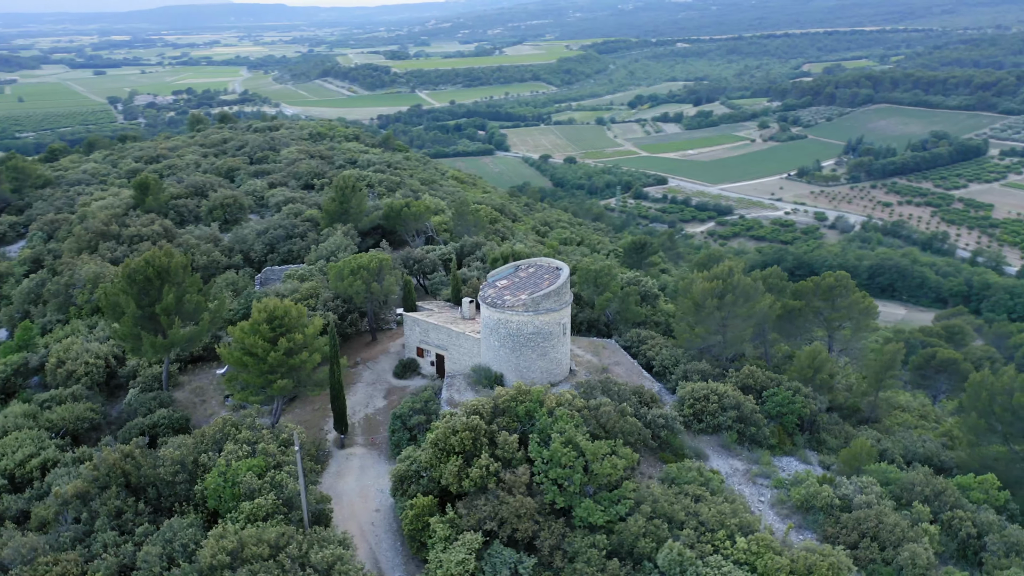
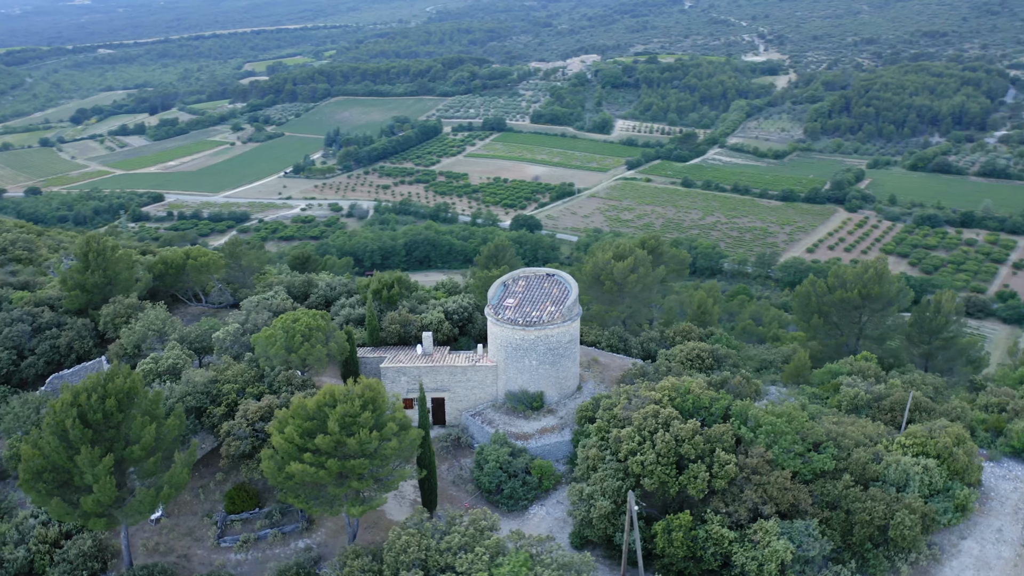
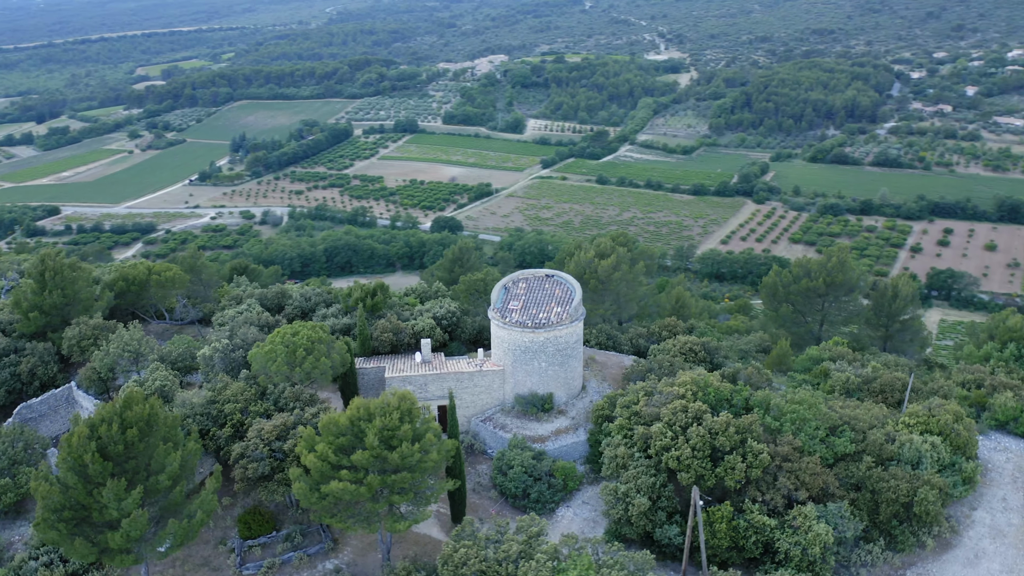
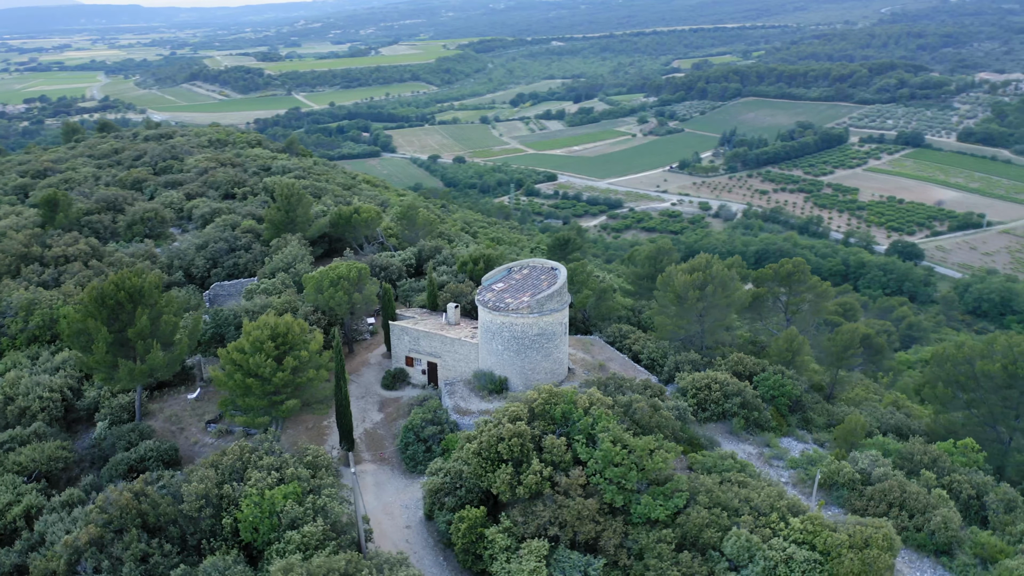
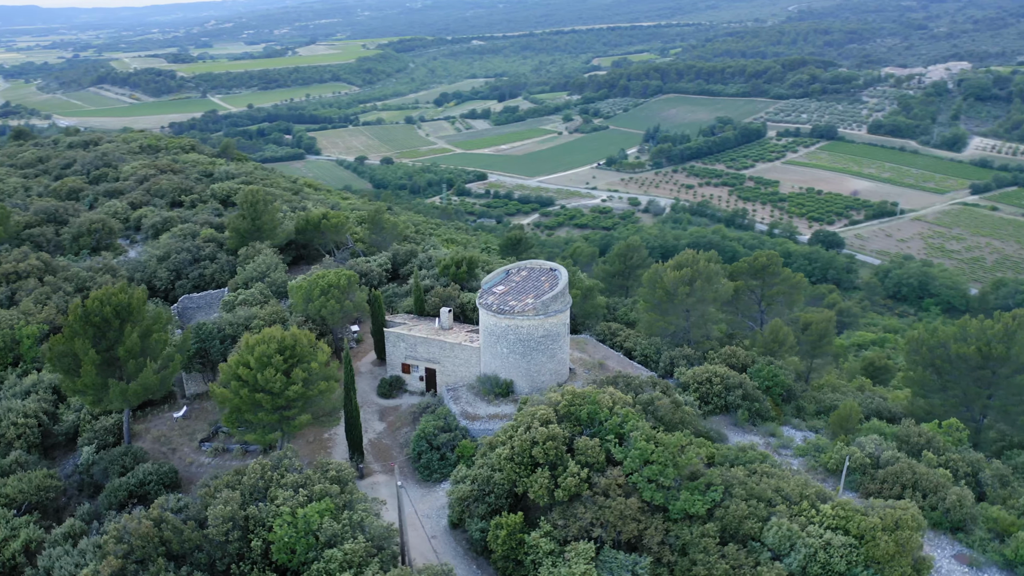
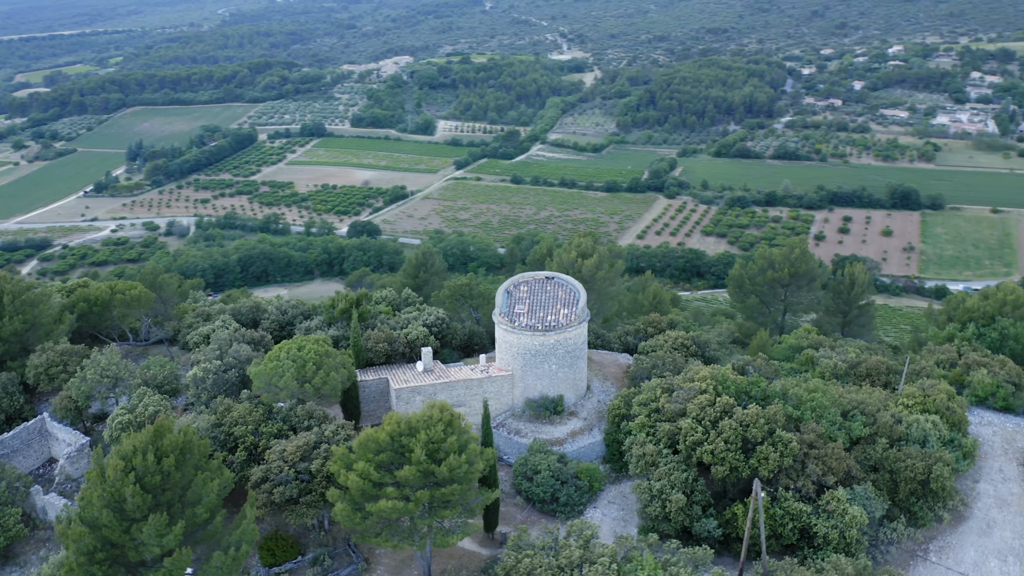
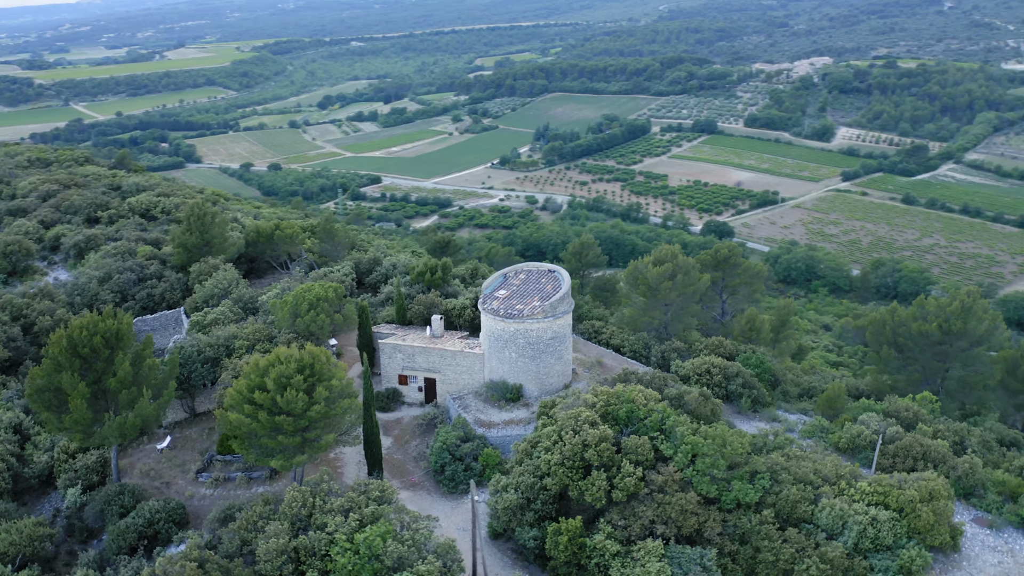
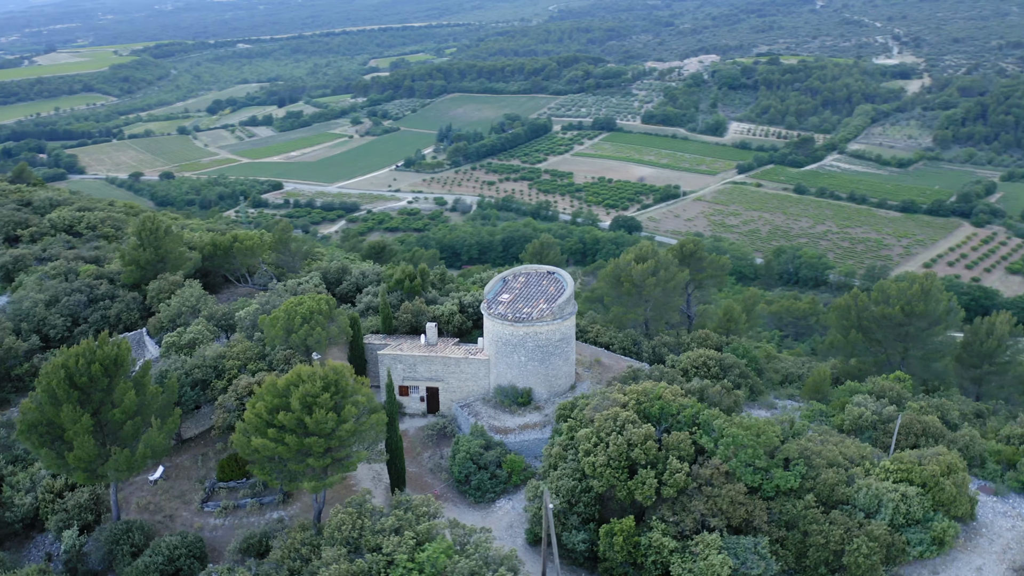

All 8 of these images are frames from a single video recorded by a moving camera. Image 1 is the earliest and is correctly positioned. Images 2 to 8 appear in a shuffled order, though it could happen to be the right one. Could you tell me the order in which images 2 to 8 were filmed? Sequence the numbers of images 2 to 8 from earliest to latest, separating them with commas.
4, 5, 7, 8, 2, 3, 6
